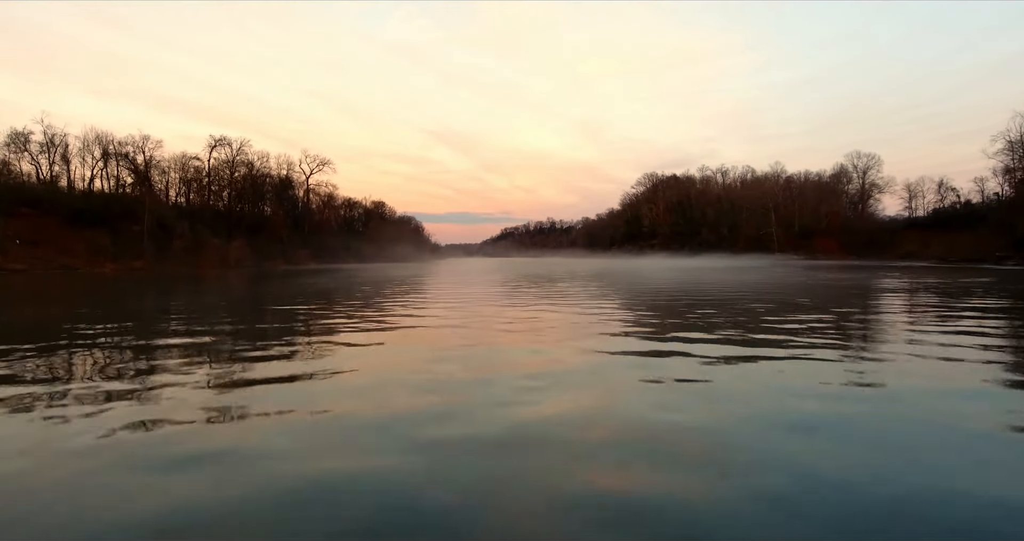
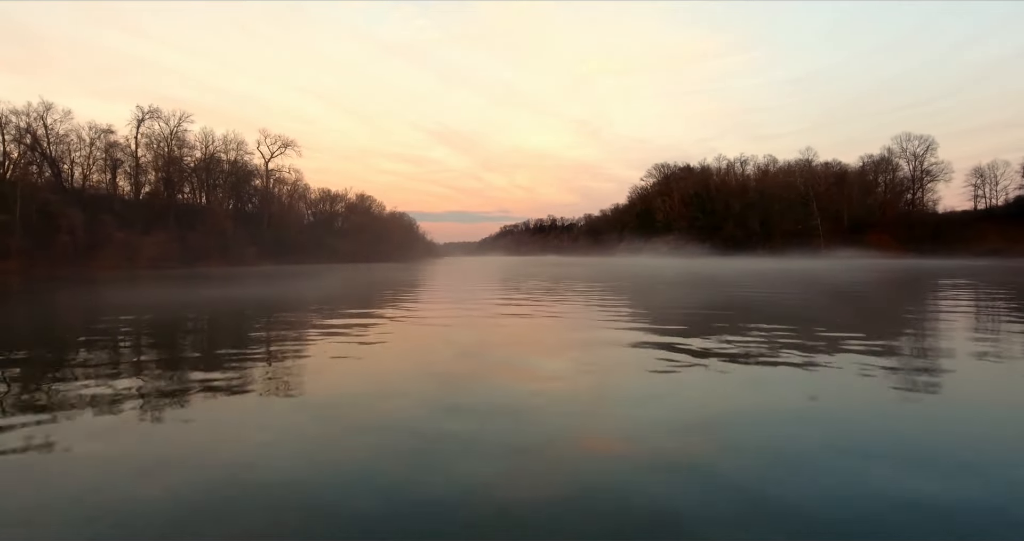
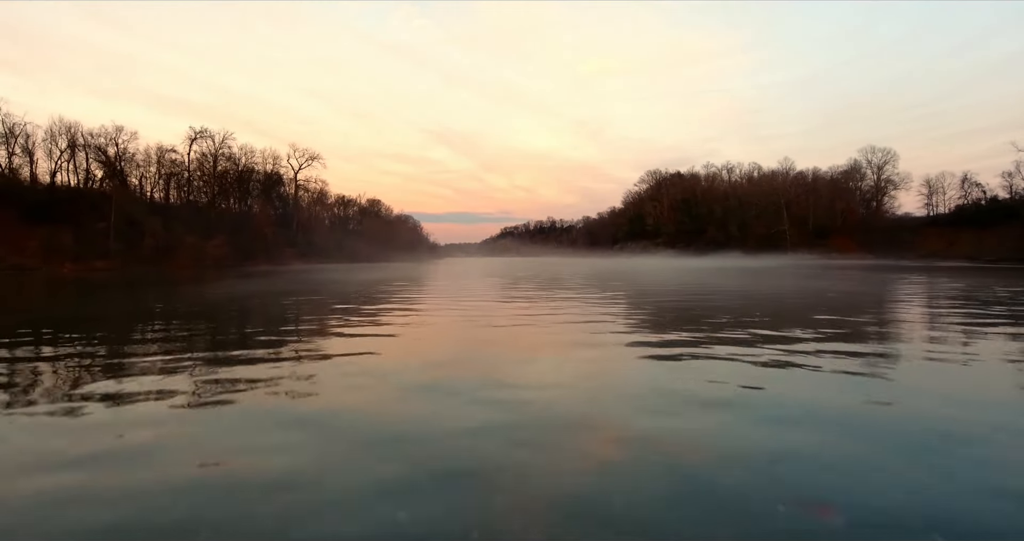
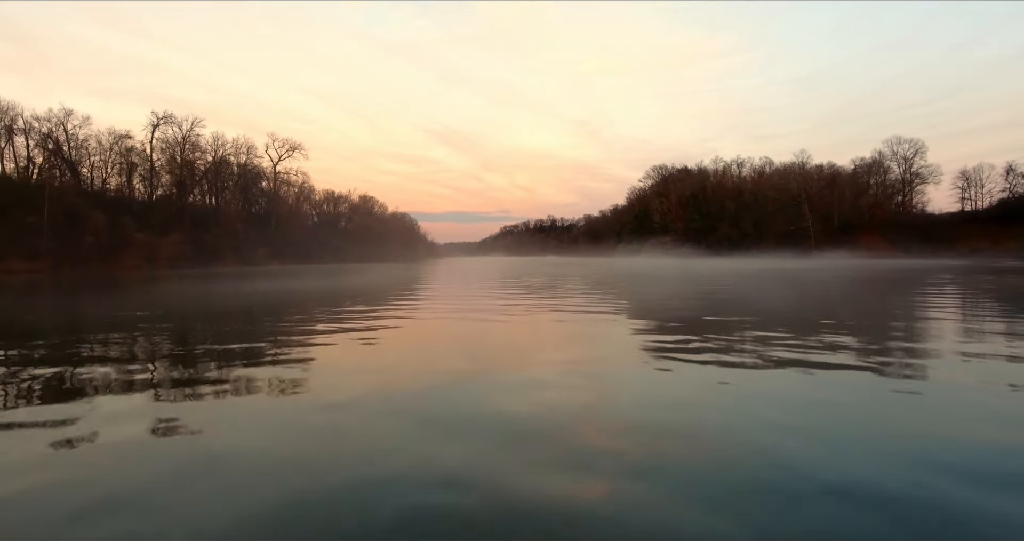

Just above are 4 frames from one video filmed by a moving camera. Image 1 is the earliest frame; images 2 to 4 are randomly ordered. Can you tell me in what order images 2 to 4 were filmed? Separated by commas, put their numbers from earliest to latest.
3, 4, 2
